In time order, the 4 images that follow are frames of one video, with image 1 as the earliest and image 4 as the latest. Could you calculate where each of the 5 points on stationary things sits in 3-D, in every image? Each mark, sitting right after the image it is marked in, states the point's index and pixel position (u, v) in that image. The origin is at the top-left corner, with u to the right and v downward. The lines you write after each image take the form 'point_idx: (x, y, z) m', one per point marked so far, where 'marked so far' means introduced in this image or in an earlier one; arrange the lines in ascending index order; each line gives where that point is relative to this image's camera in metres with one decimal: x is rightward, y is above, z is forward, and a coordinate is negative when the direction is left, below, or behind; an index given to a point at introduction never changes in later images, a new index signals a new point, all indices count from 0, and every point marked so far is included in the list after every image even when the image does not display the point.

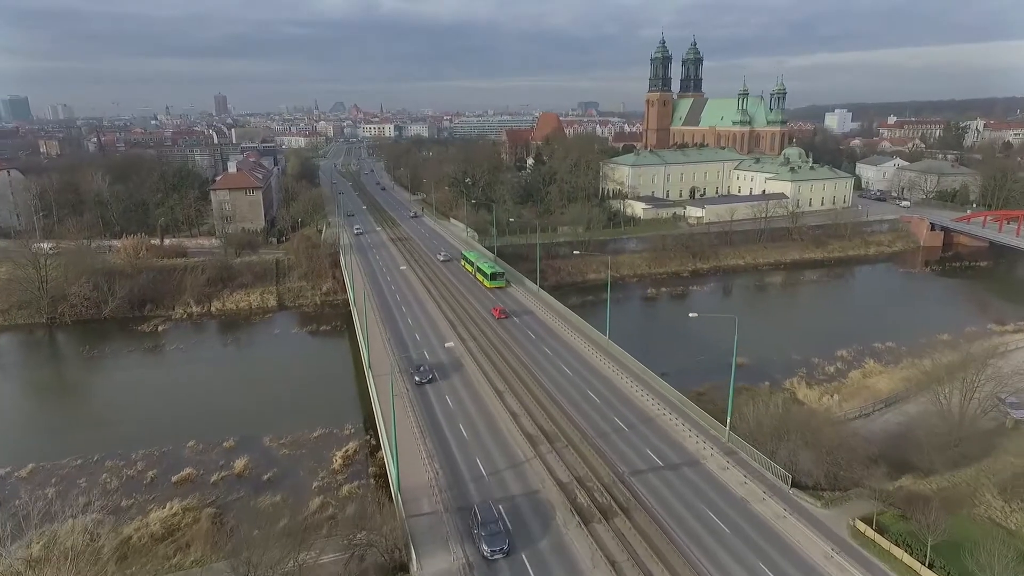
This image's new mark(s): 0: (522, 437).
0: (+0.3, -3.9, +16.0) m
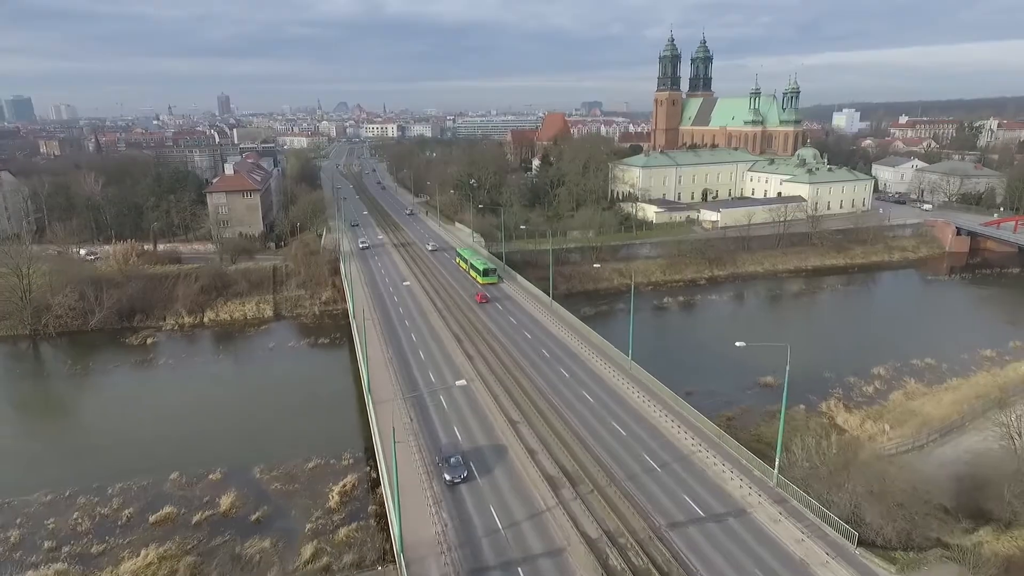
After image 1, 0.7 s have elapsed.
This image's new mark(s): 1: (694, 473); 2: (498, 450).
0: (+0.7, -4.3, +14.4) m
1: (+4.2, -4.3, +14.6) m
2: (-0.3, -4.0, +15.8) m
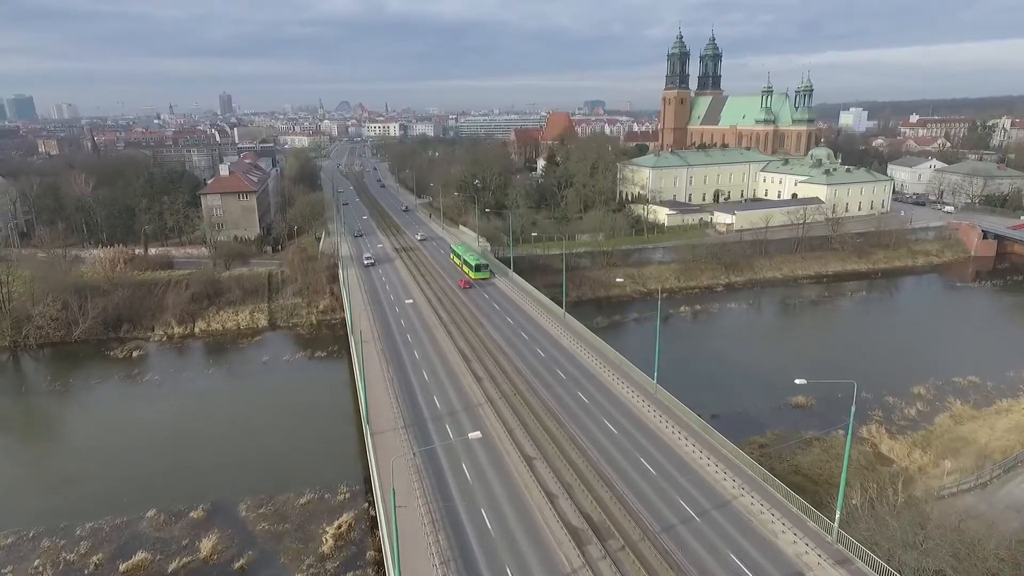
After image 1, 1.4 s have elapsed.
0: (+1.0, -4.7, +12.7) m
1: (+4.5, -4.7, +12.9) m
2: (0.0, -4.4, +14.2) m
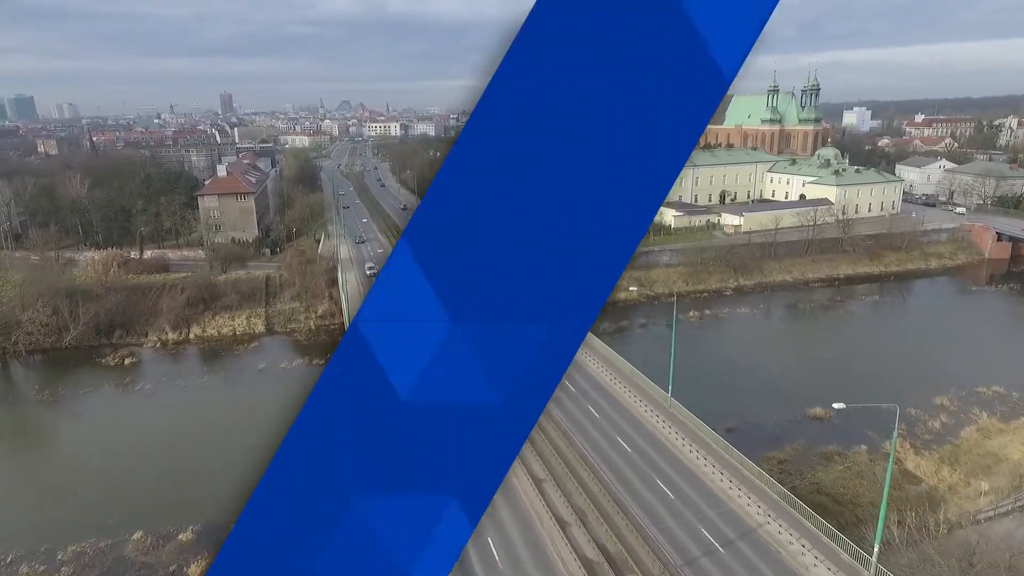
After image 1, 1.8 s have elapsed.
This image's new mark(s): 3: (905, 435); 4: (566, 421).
0: (+1.1, -4.9, +11.9) m
1: (+4.6, -4.9, +12.1) m
2: (+0.2, -4.6, +13.4) m
3: (+11.0, -4.0, +18.2) m
4: (+1.3, -3.3, +17.2) m
